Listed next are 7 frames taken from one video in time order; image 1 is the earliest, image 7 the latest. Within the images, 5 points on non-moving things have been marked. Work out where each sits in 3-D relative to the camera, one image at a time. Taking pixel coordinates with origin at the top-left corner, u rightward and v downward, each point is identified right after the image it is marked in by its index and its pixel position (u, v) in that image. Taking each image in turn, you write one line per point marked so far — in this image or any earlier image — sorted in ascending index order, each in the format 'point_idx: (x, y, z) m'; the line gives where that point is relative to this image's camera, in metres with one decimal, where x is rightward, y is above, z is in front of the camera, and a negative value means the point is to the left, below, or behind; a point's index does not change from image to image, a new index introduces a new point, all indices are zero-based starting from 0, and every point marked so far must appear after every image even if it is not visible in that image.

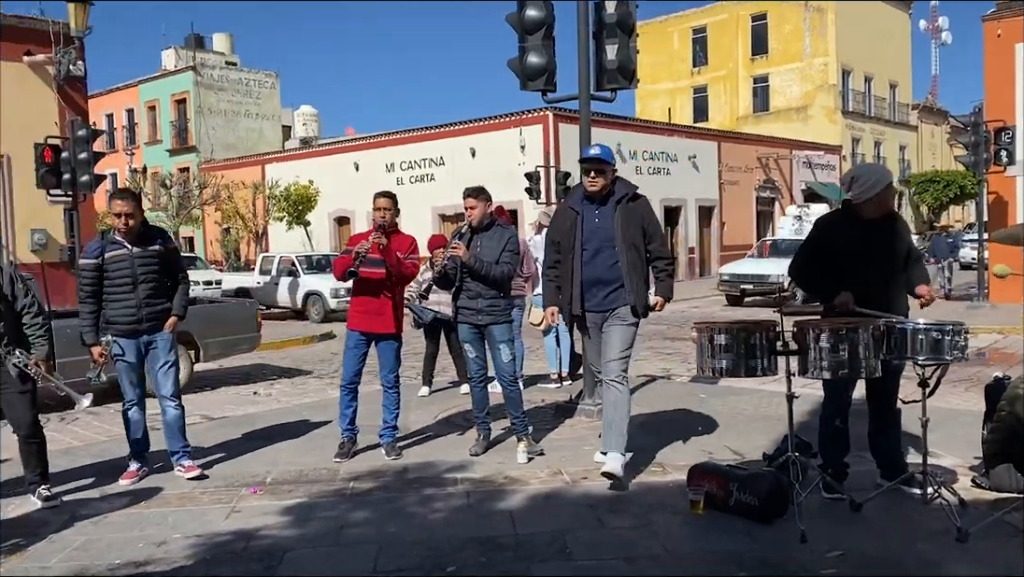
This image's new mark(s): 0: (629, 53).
0: (+0.9, +1.9, +7.0) m
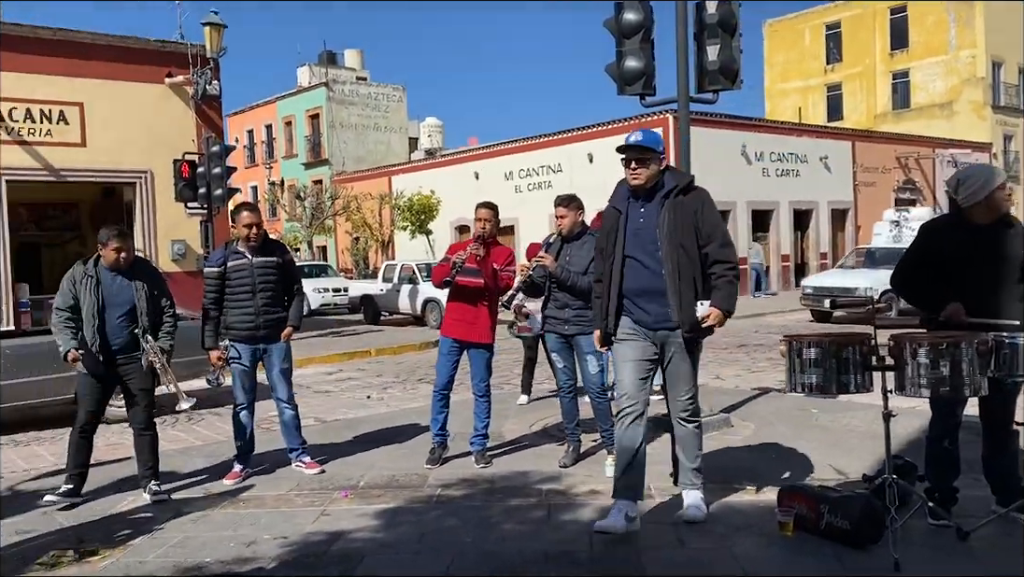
0: (+1.7, +1.8, +6.8) m
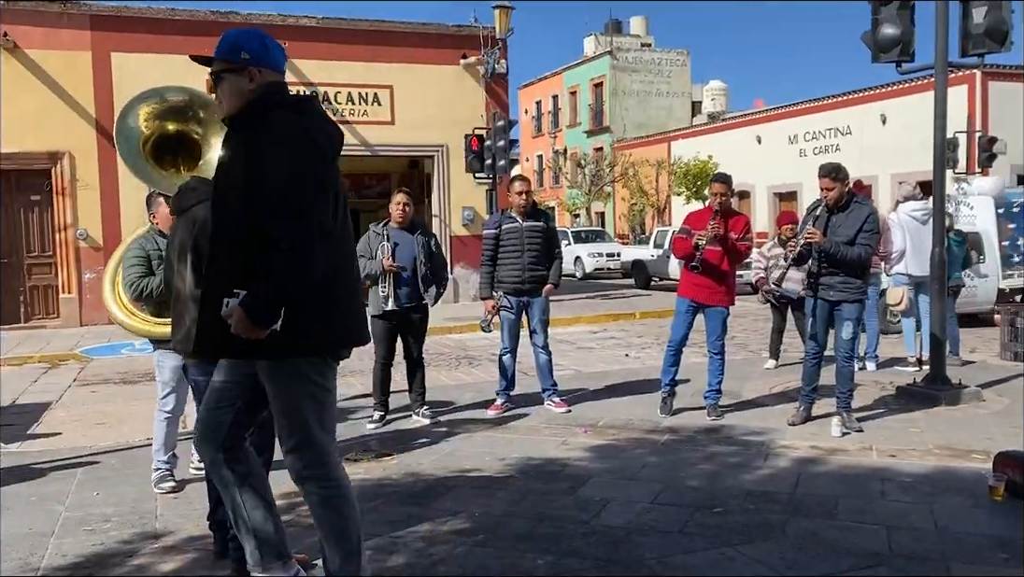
0: (+3.6, +2.0, +6.5) m
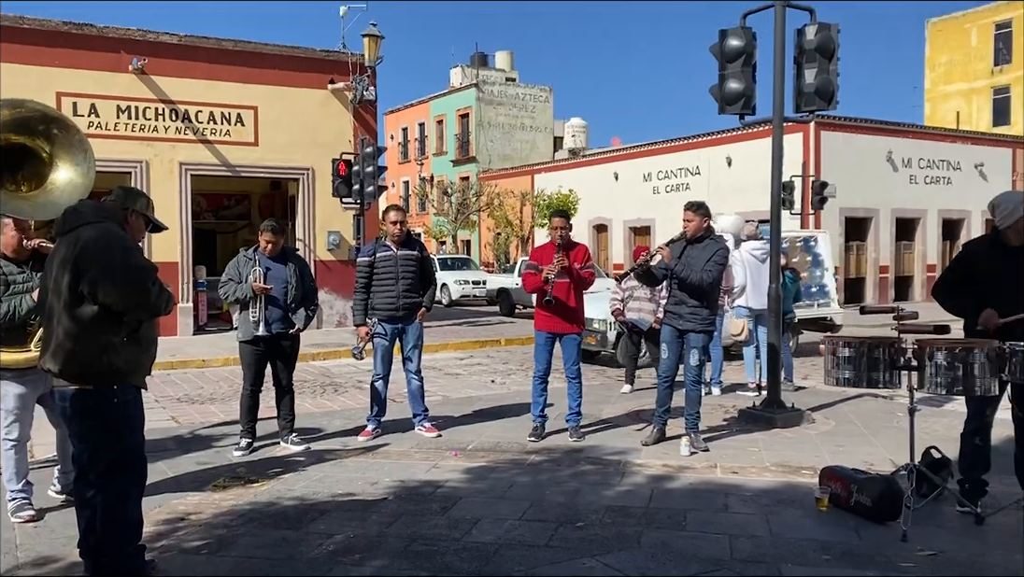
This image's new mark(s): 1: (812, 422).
0: (+2.6, +1.8, +7.3) m
1: (+2.5, -1.1, +7.2) m
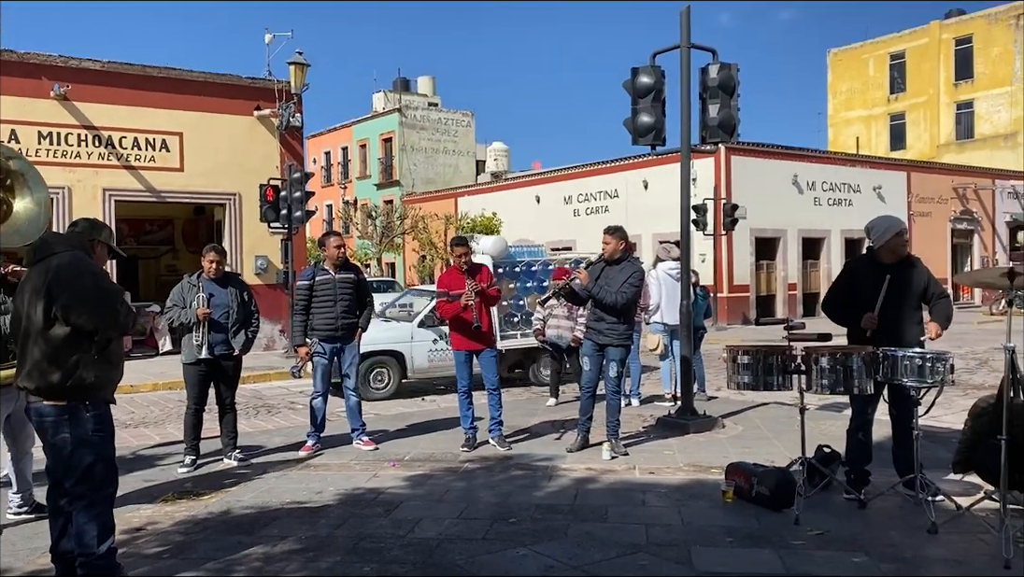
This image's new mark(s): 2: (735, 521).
0: (+2.0, +1.6, +8.0) m
1: (+1.9, -1.2, +7.9) m
2: (+1.2, -1.3, +4.9) m
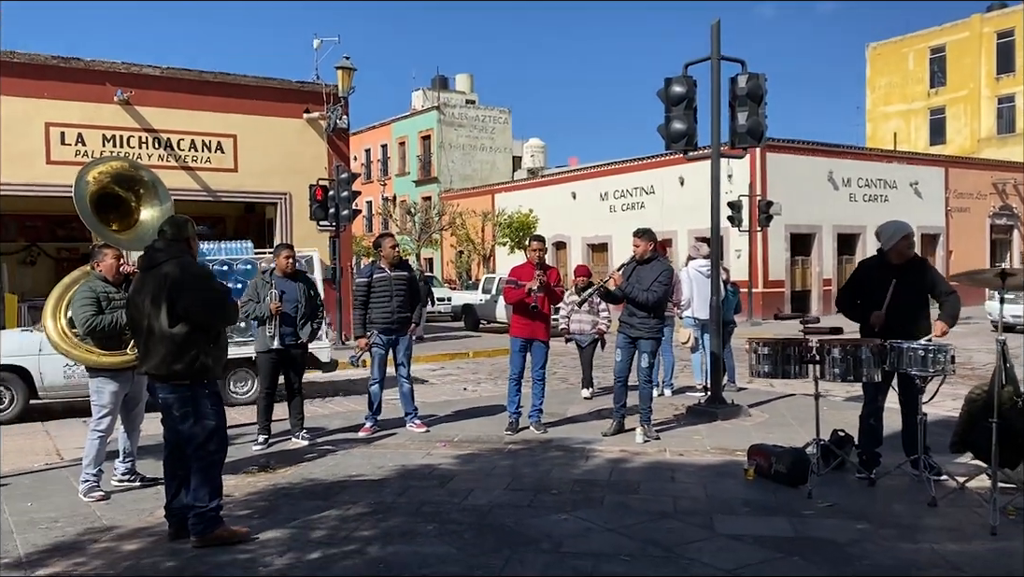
0: (+2.4, +1.6, +8.5) m
1: (+2.3, -1.2, +8.4) m
2: (+1.5, -1.3, +5.5) m
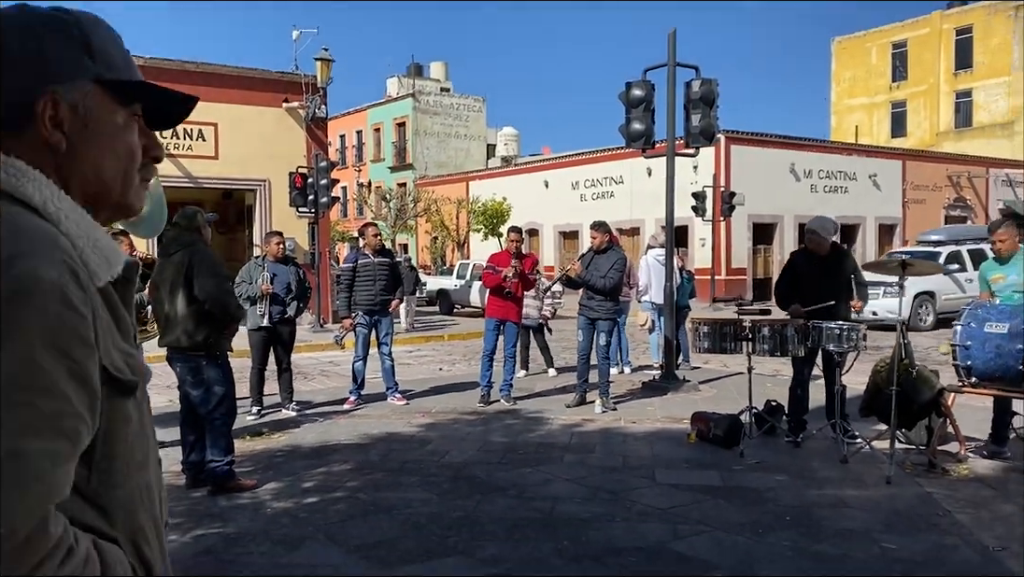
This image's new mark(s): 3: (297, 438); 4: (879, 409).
0: (+2.1, +1.8, +9.3) m
1: (+2.0, -1.1, +9.2) m
2: (+1.3, -1.2, +6.3) m
3: (-1.7, -1.2, +6.9) m
4: (+2.5, -0.8, +5.8) m
